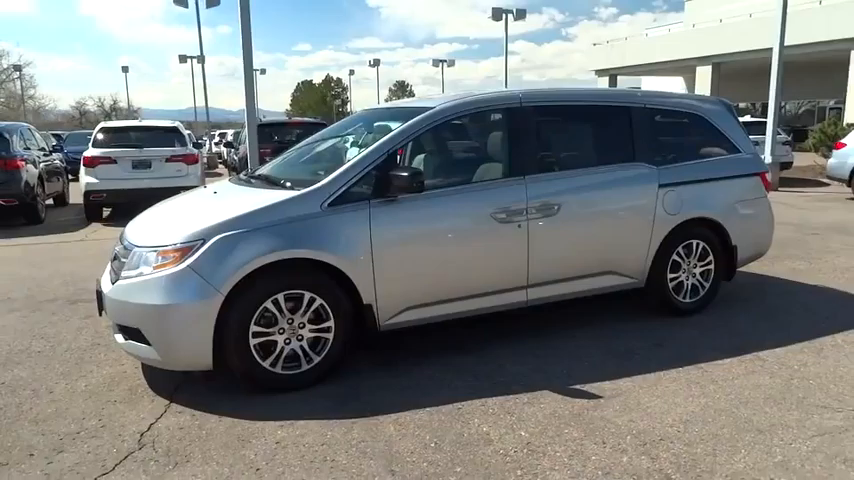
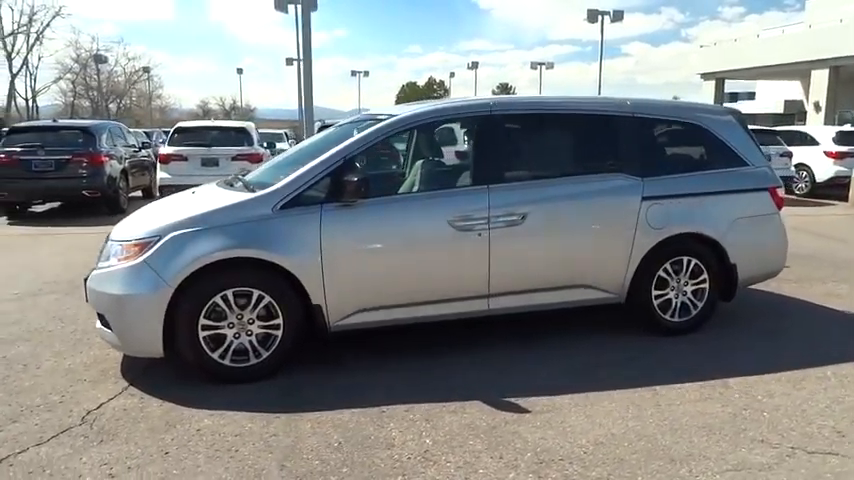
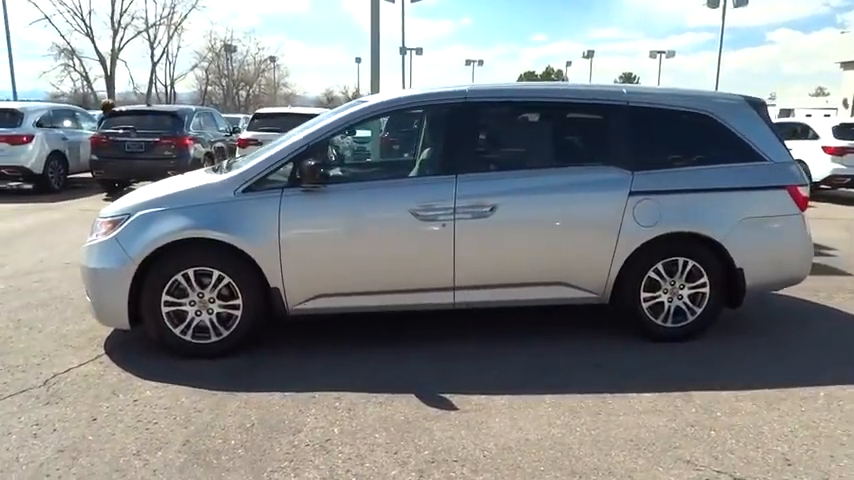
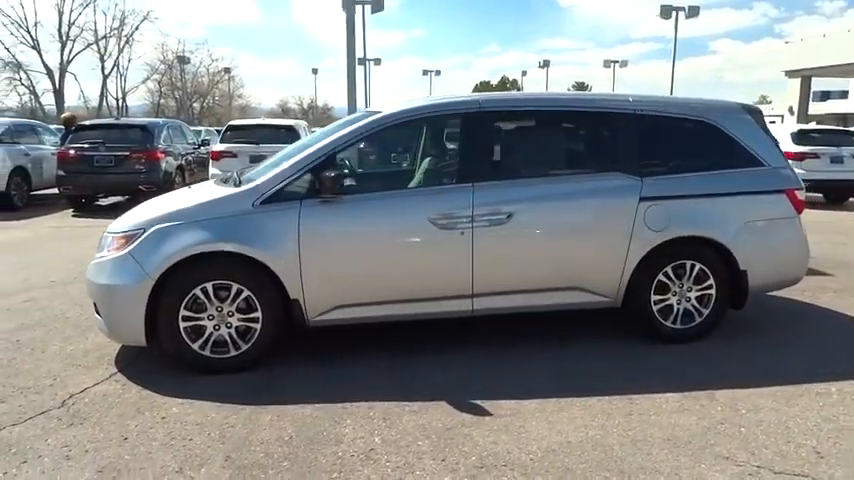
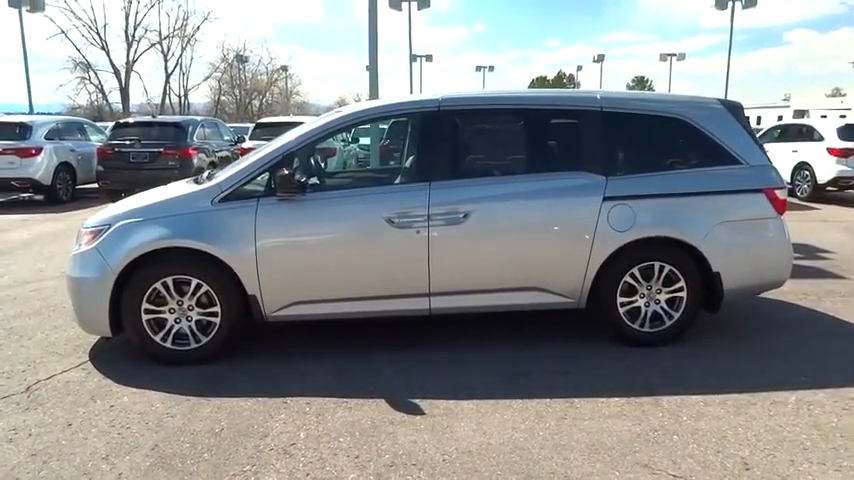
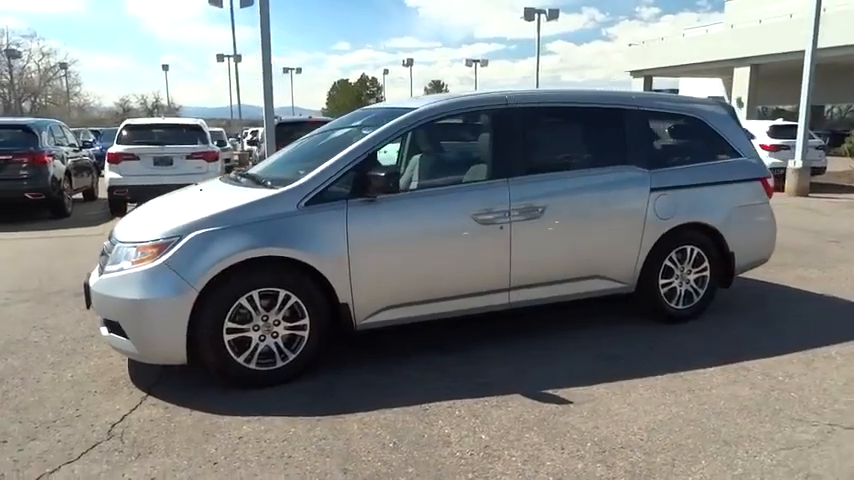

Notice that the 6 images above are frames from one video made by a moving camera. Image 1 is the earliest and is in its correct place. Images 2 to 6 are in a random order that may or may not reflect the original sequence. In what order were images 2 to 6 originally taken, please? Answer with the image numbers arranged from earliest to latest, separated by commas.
6, 2, 4, 3, 5
